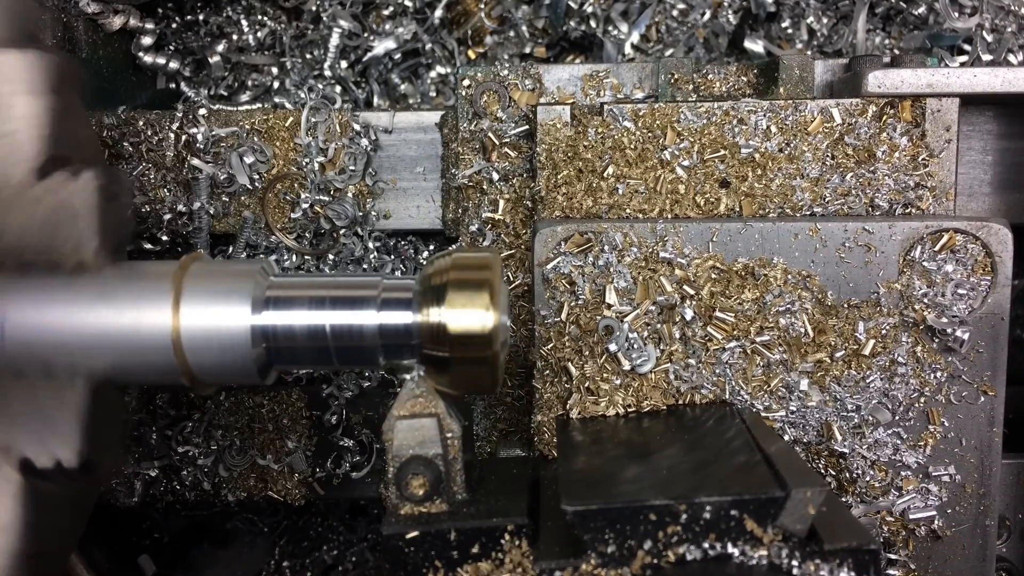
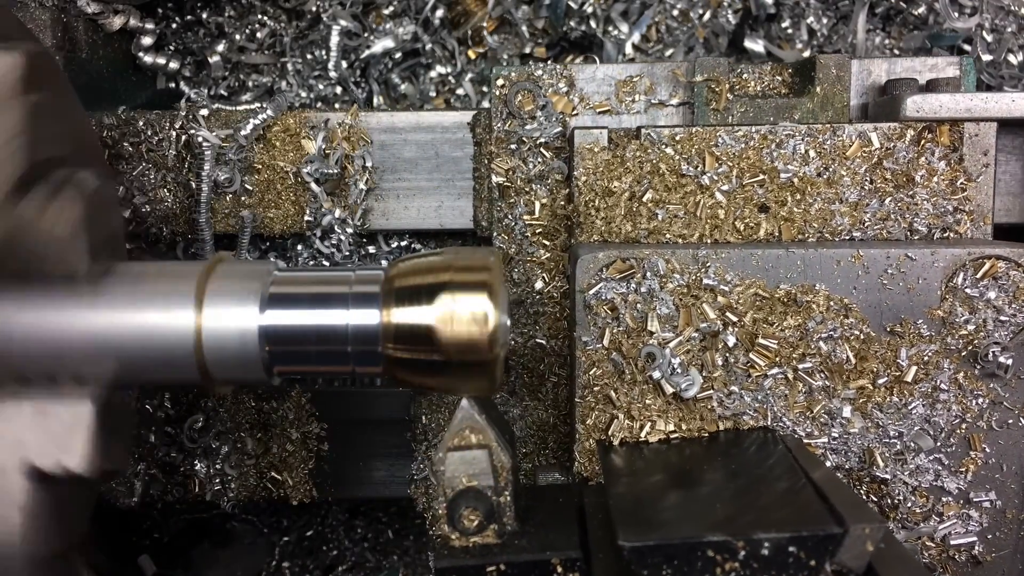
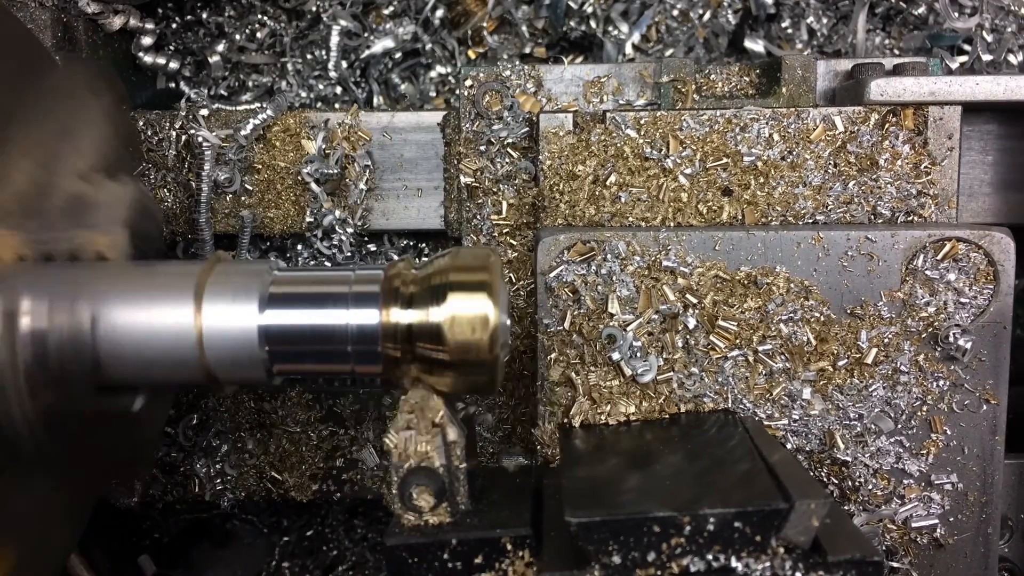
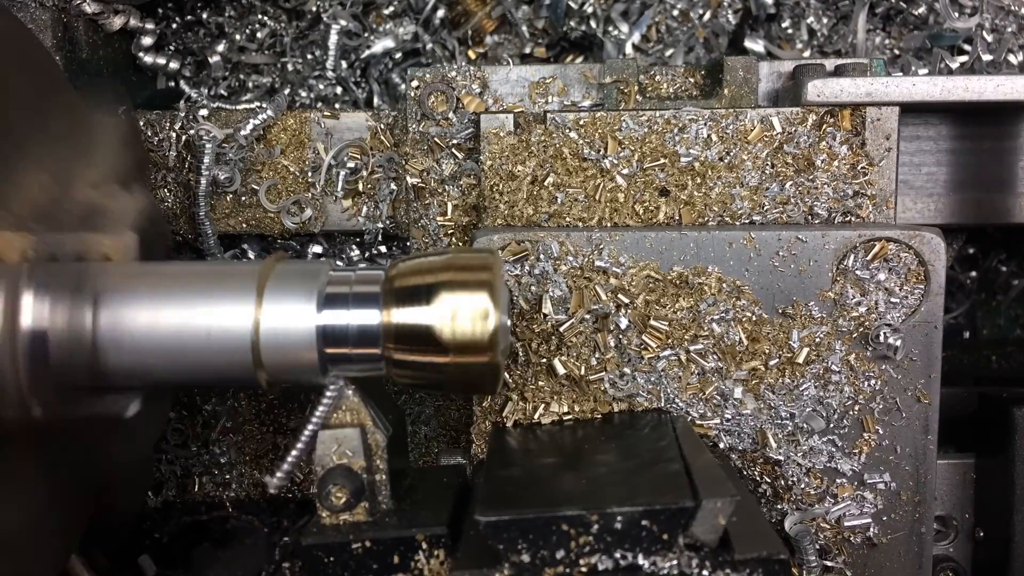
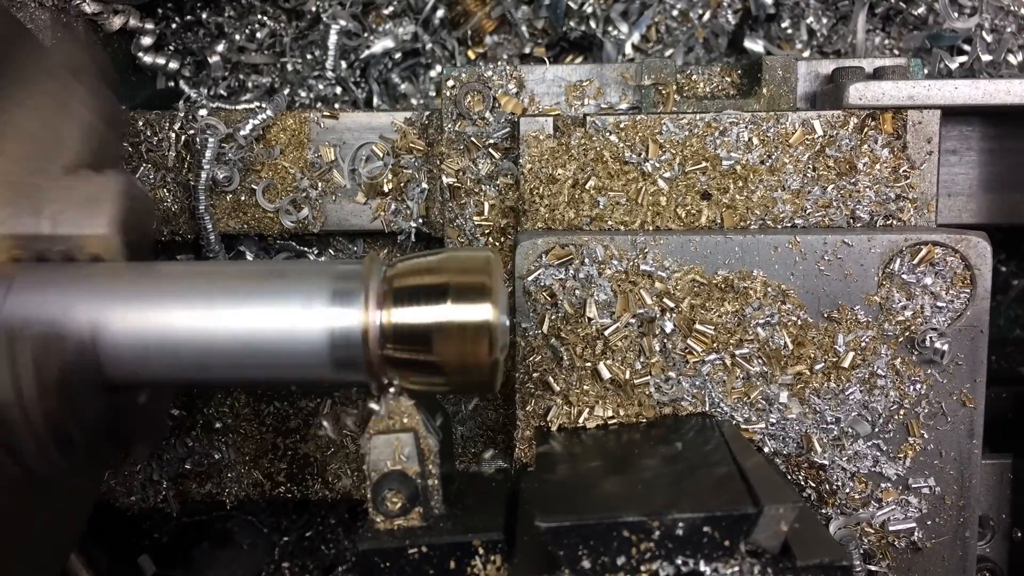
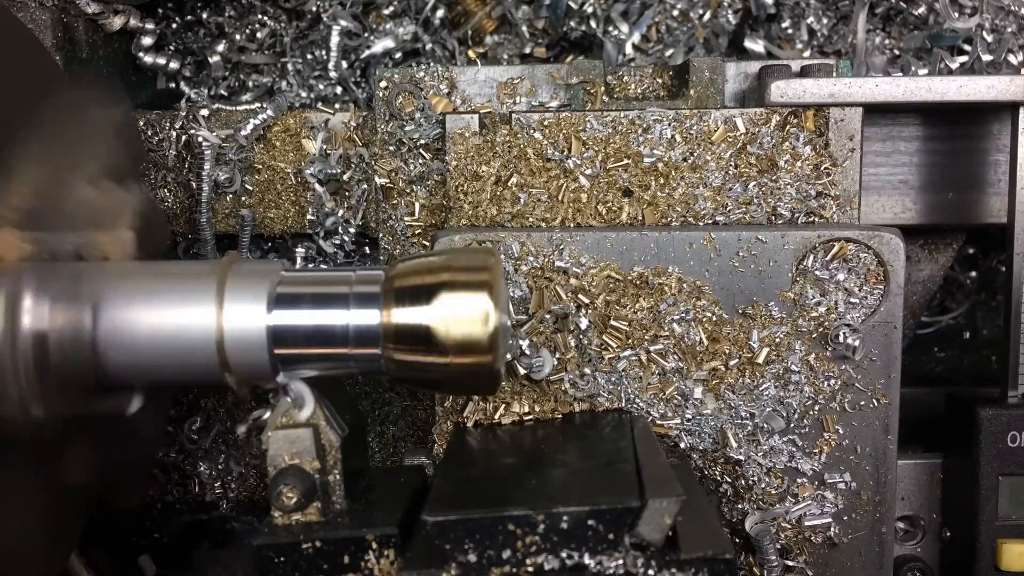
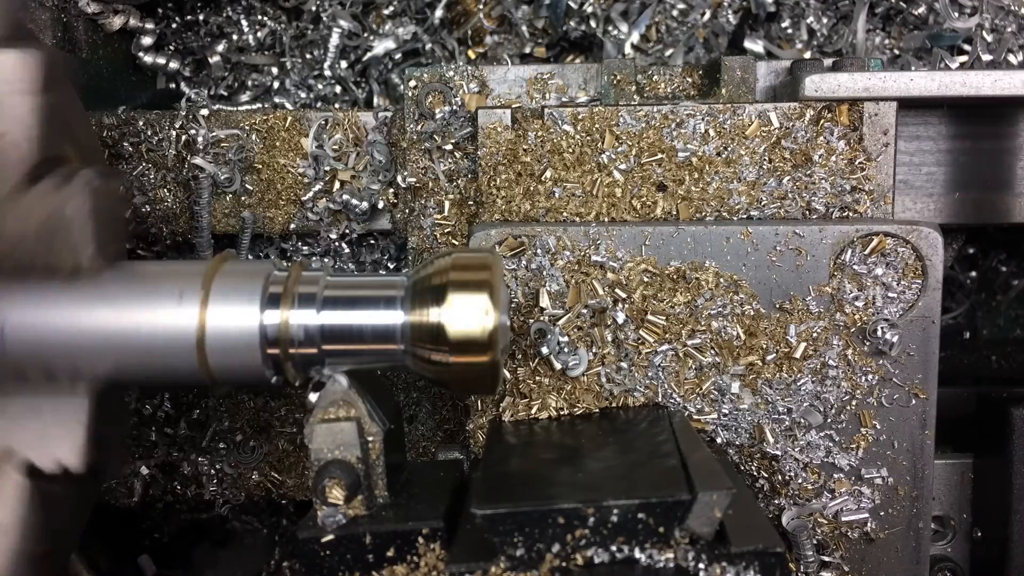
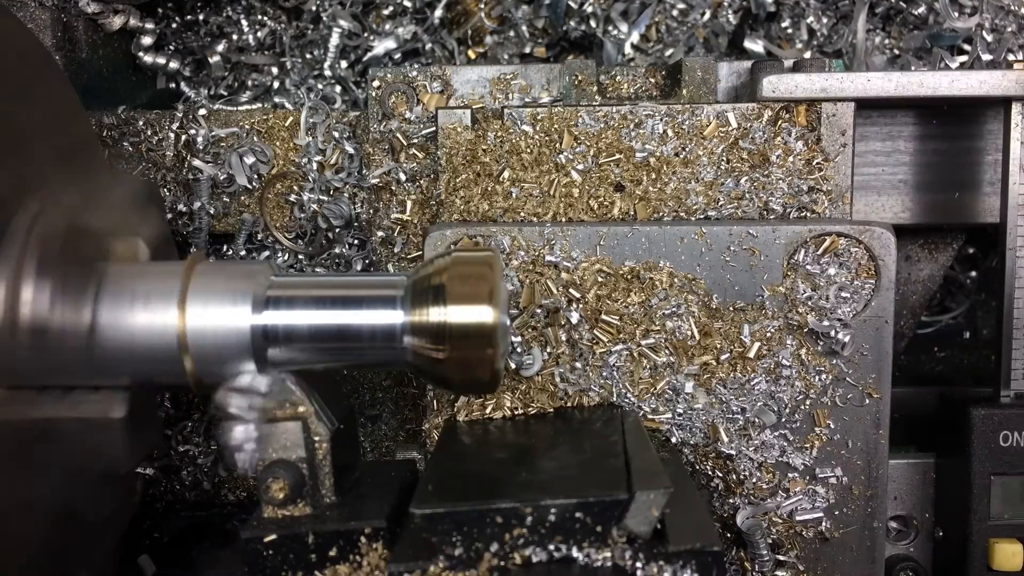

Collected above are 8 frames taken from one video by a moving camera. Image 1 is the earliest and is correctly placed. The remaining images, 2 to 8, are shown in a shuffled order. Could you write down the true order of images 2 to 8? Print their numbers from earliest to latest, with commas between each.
8, 7, 3, 2, 6, 4, 5
